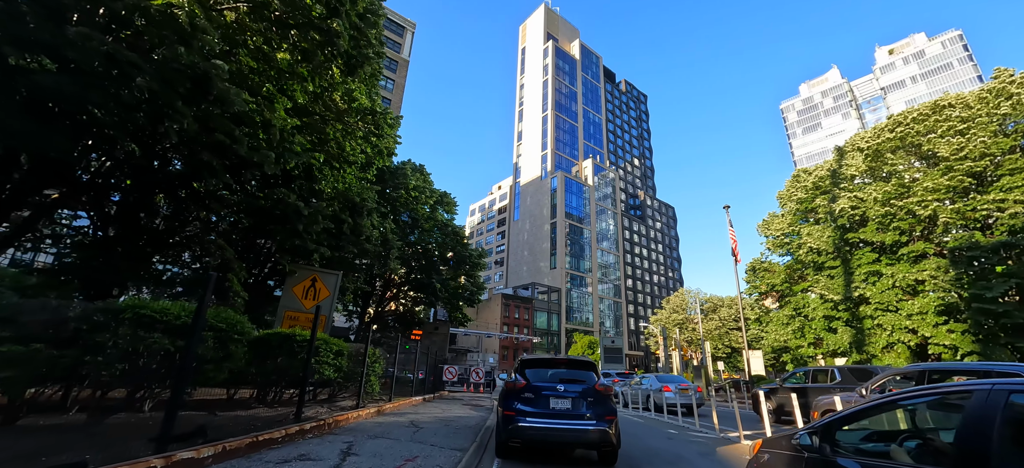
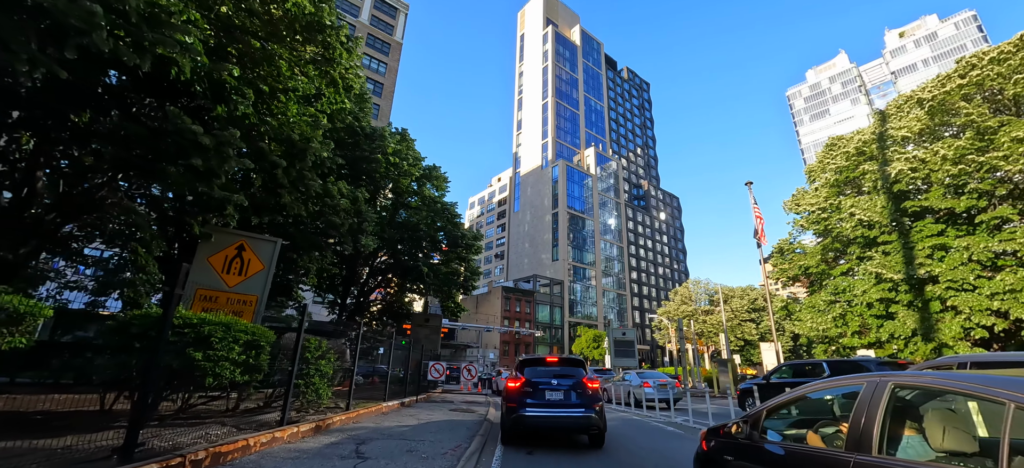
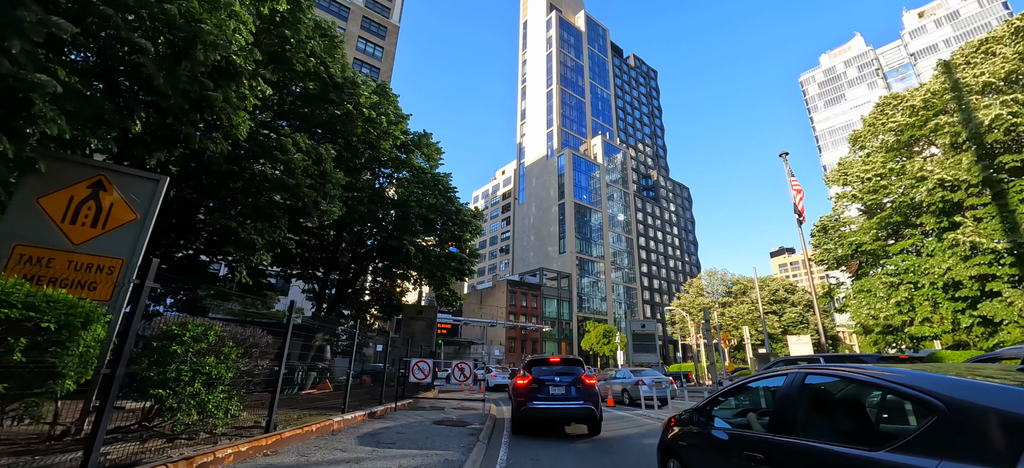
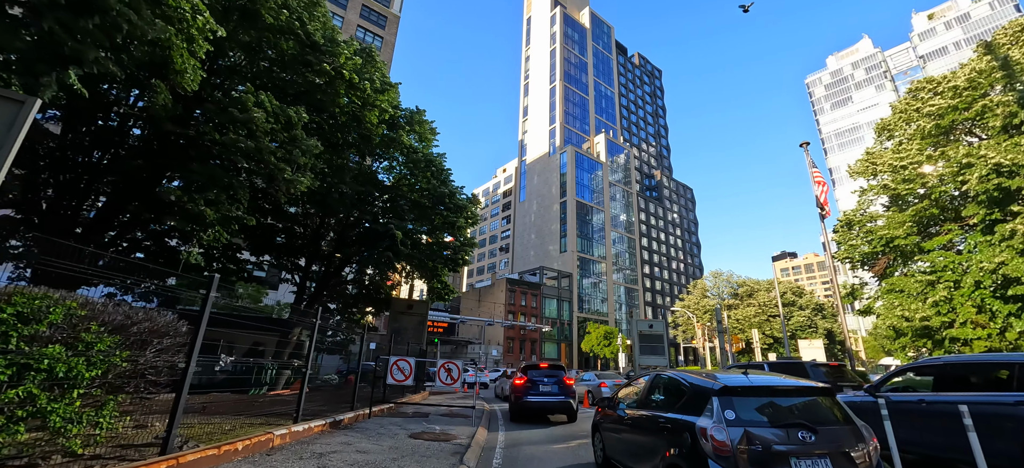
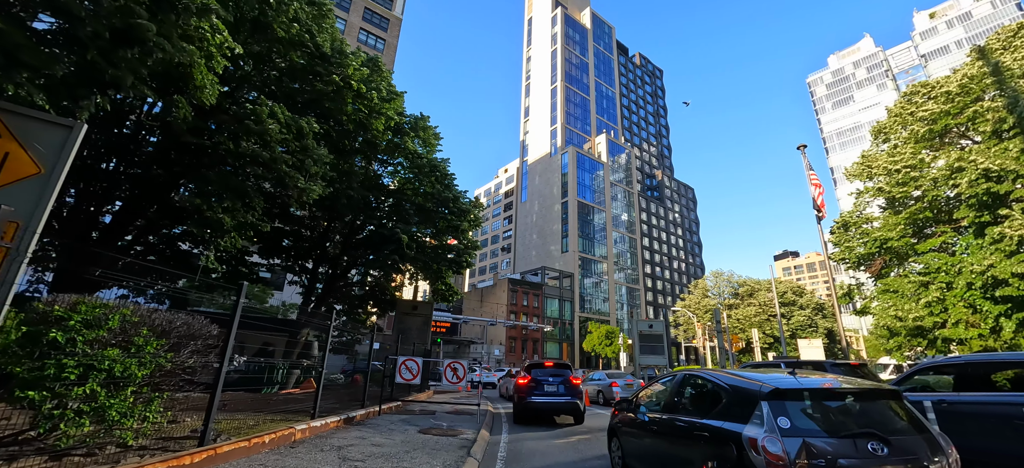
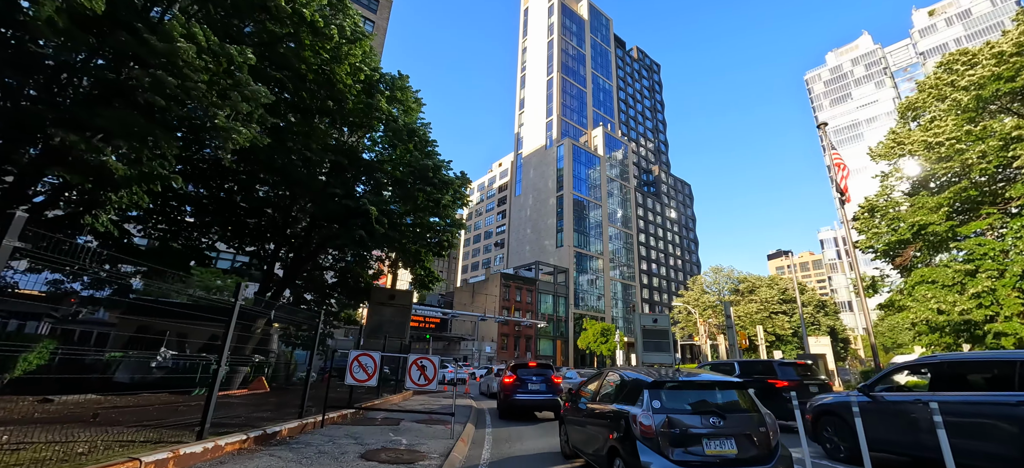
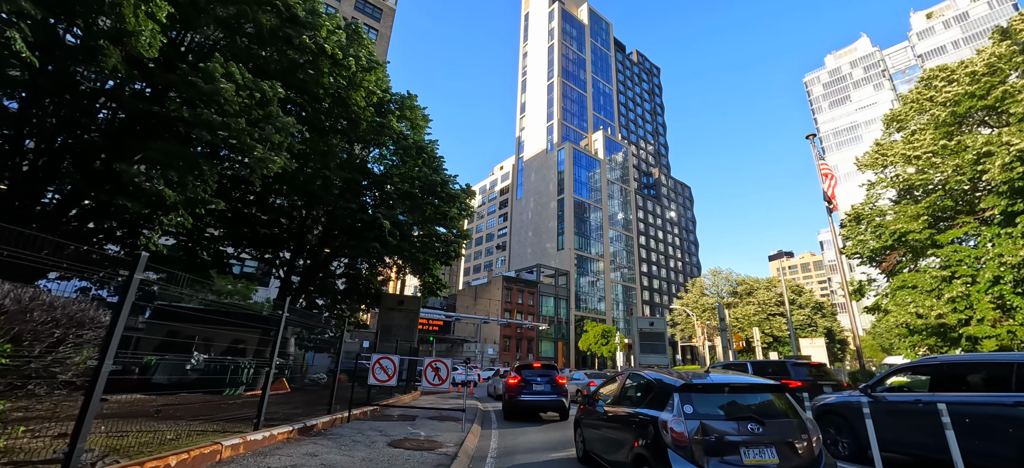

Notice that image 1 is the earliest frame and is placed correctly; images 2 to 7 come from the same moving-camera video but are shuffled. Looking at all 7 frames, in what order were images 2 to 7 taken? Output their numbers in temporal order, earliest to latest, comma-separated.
2, 3, 5, 4, 7, 6
